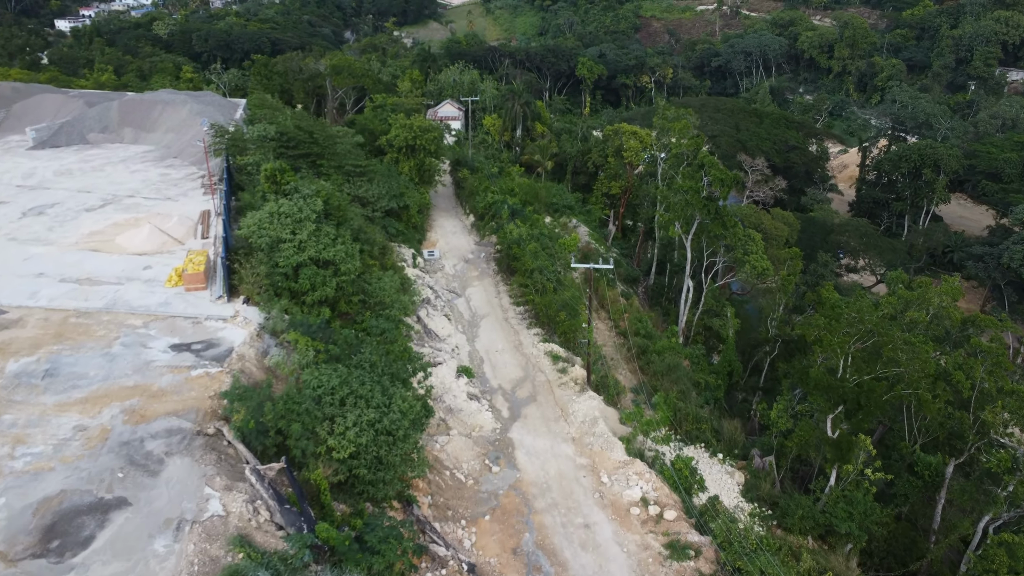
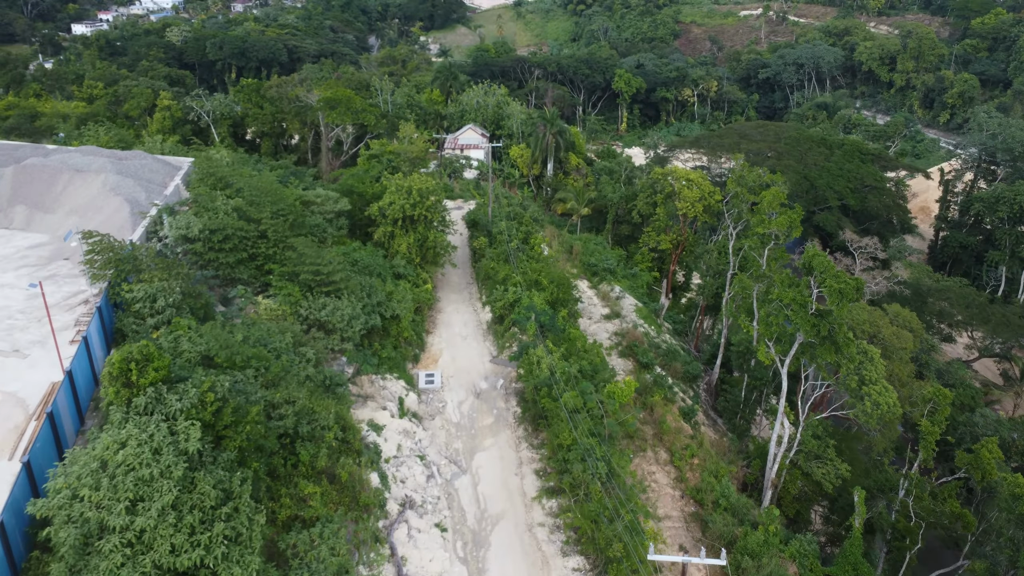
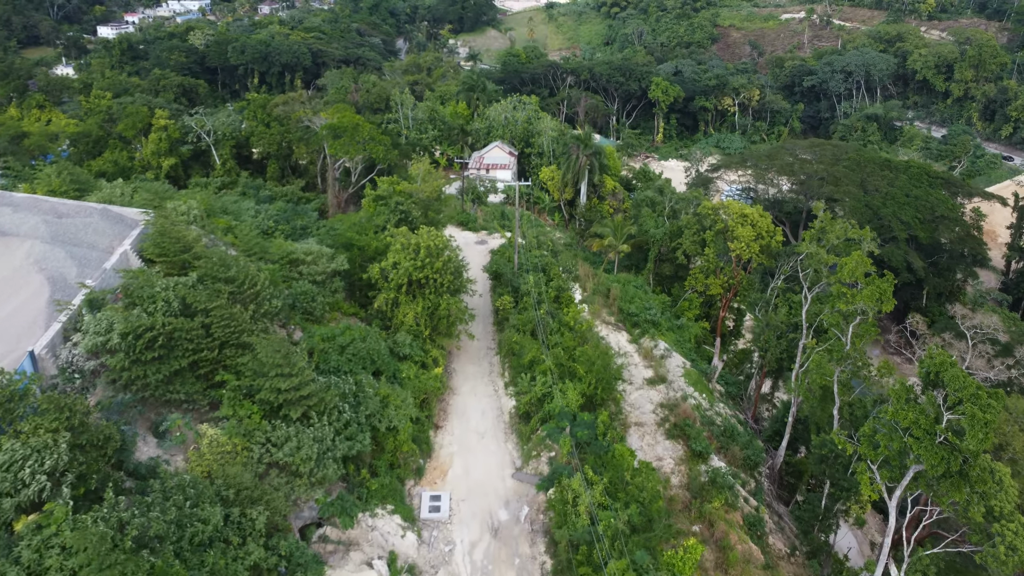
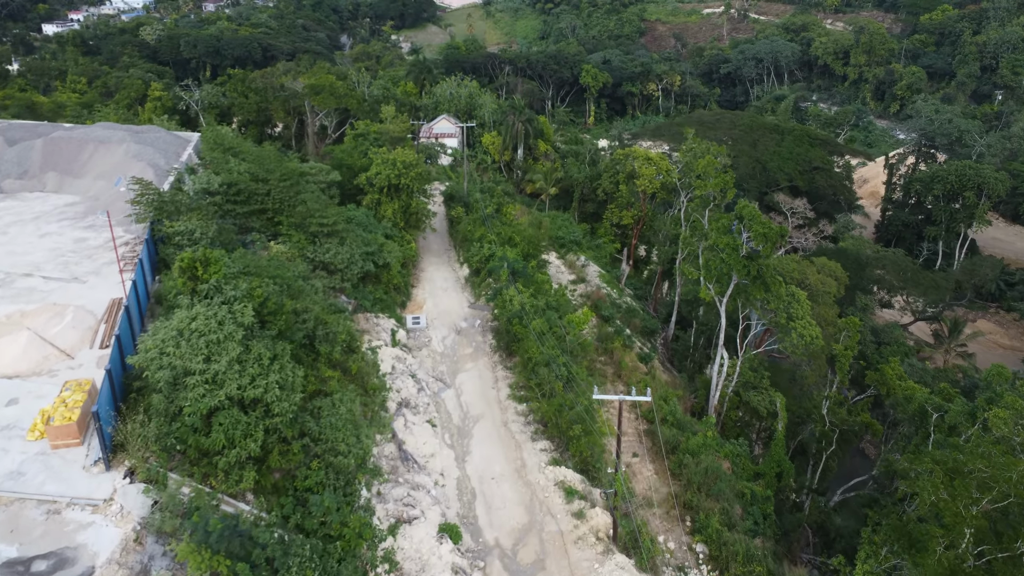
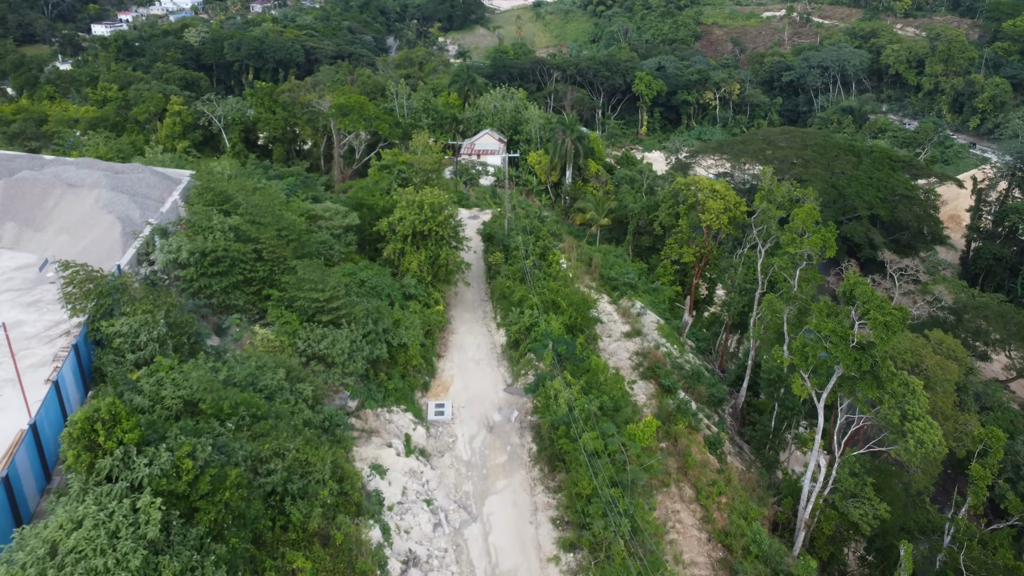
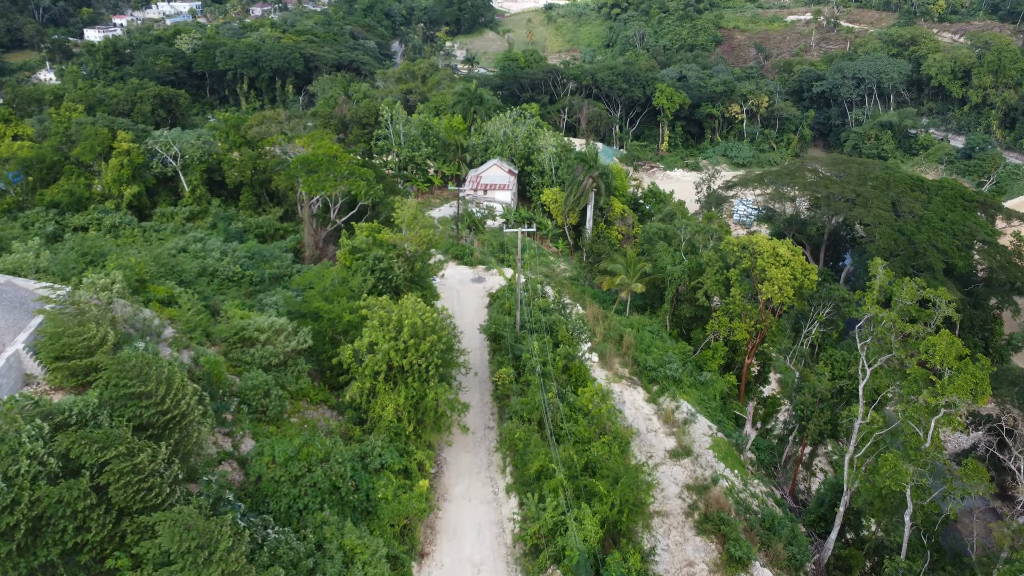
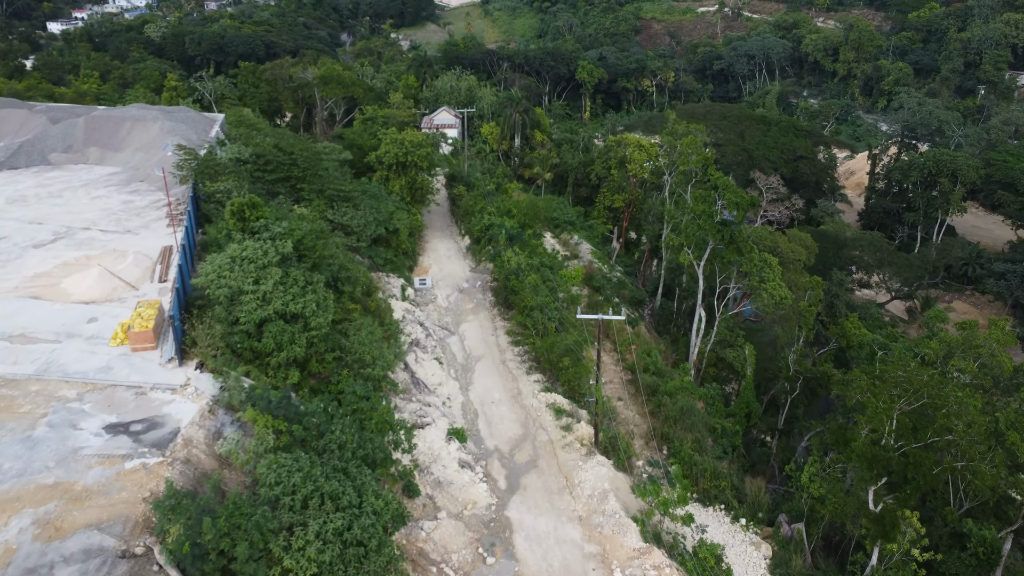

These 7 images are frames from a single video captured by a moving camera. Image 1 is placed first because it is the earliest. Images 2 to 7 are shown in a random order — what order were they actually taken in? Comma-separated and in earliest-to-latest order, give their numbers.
7, 4, 2, 5, 3, 6
